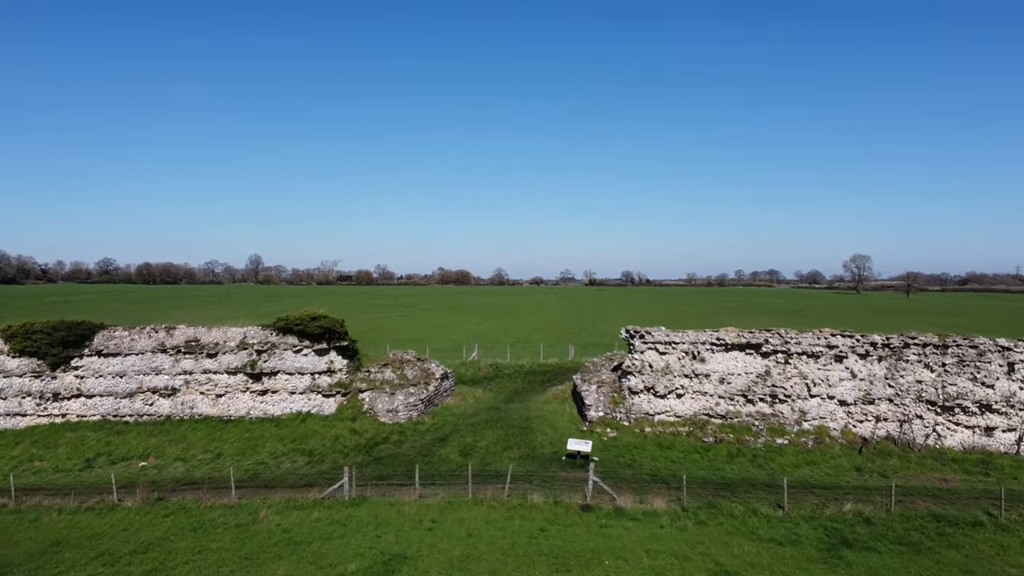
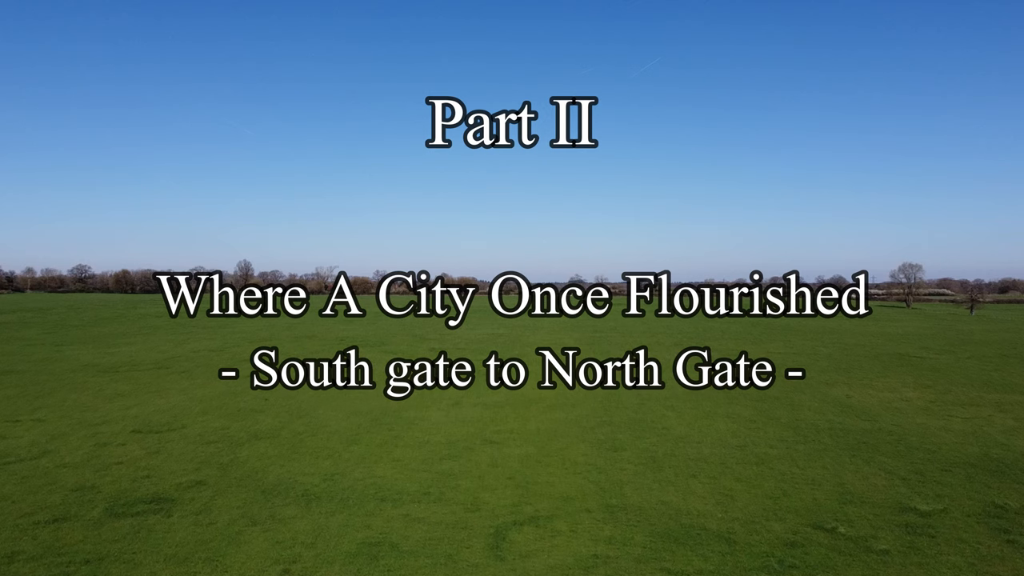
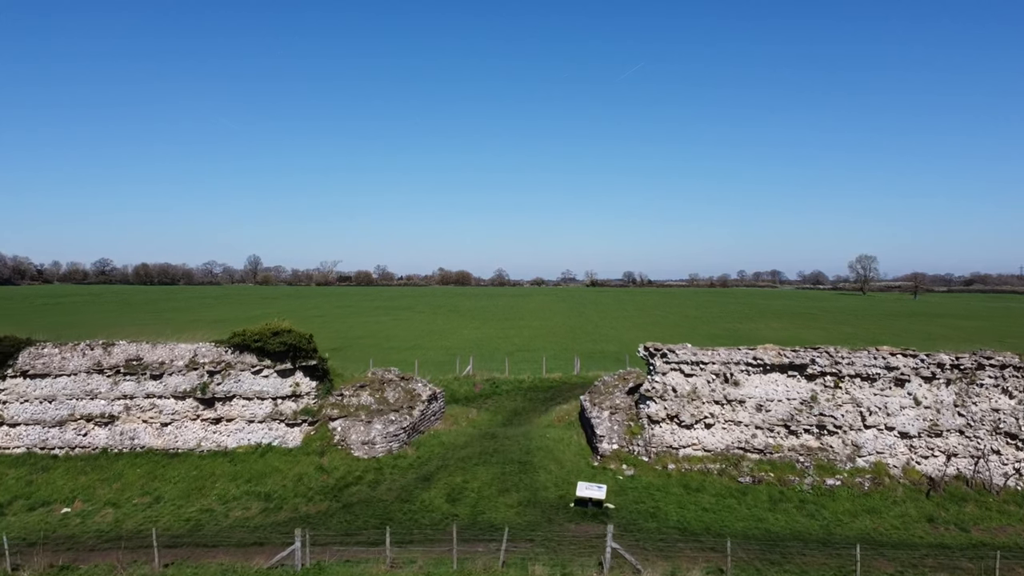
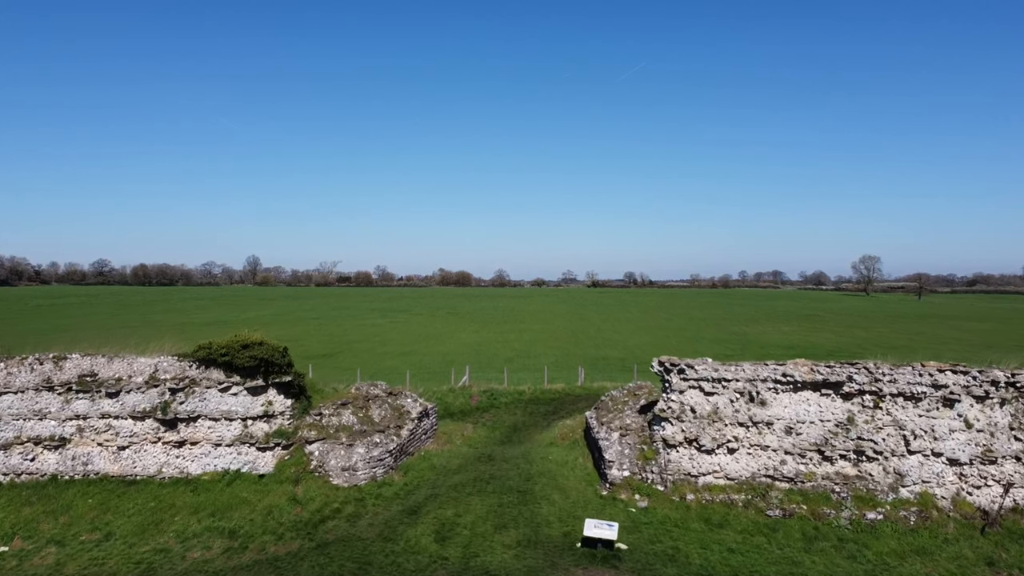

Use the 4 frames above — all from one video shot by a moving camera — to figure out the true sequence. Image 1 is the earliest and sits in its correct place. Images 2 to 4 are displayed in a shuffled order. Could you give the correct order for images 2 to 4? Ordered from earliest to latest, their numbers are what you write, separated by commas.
3, 4, 2
